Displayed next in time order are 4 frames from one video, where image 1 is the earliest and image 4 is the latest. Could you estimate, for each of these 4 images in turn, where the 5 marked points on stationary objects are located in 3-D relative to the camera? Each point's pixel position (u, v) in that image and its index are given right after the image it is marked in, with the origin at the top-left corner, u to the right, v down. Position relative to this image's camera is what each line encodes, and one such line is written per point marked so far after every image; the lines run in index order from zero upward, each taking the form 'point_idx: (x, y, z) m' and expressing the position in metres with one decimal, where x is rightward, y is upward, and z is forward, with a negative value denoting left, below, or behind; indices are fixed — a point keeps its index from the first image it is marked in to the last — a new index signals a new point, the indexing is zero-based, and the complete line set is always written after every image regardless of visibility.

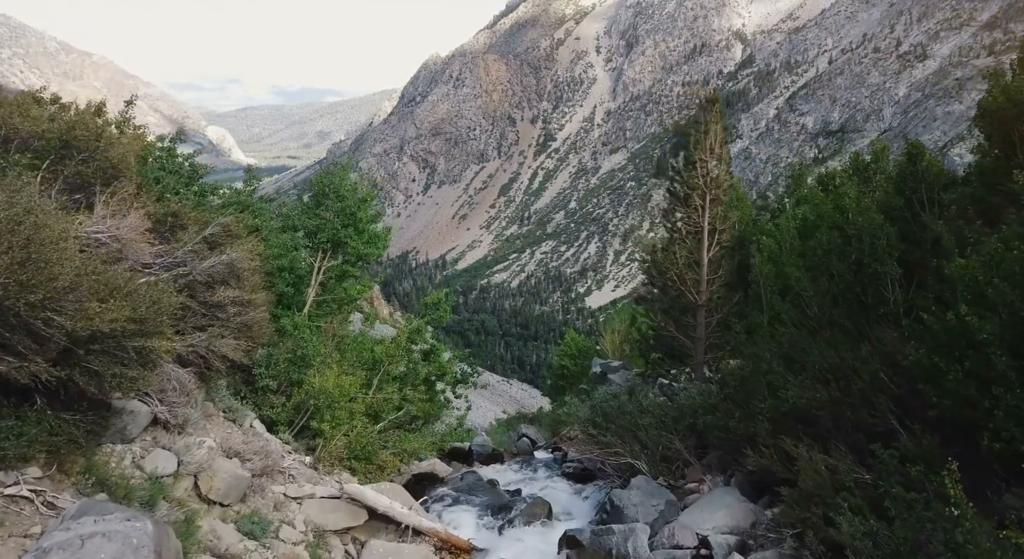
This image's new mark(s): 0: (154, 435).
0: (-6.5, -2.9, +14.8) m
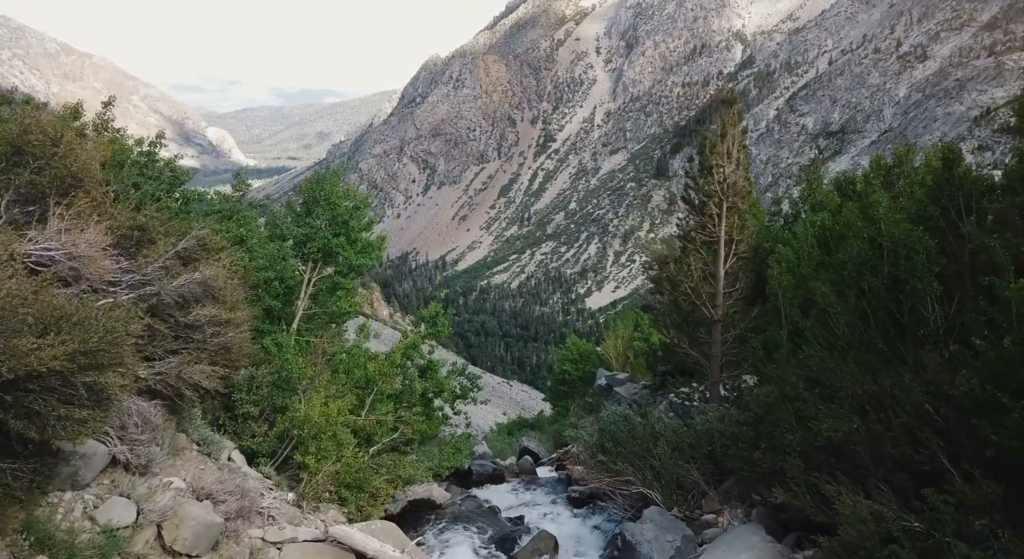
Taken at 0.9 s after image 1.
0: (-6.4, -3.2, +13.3) m
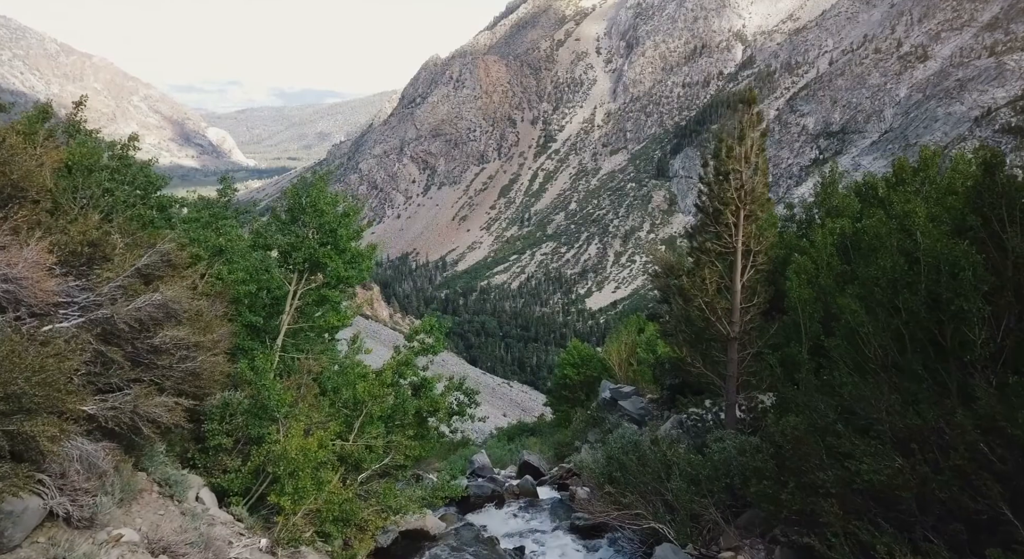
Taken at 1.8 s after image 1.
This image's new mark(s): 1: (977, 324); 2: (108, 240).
0: (-6.5, -3.5, +11.6) m
1: (+8.2, -0.8, +14.4) m
2: (-7.2, +0.8, +14.9) m
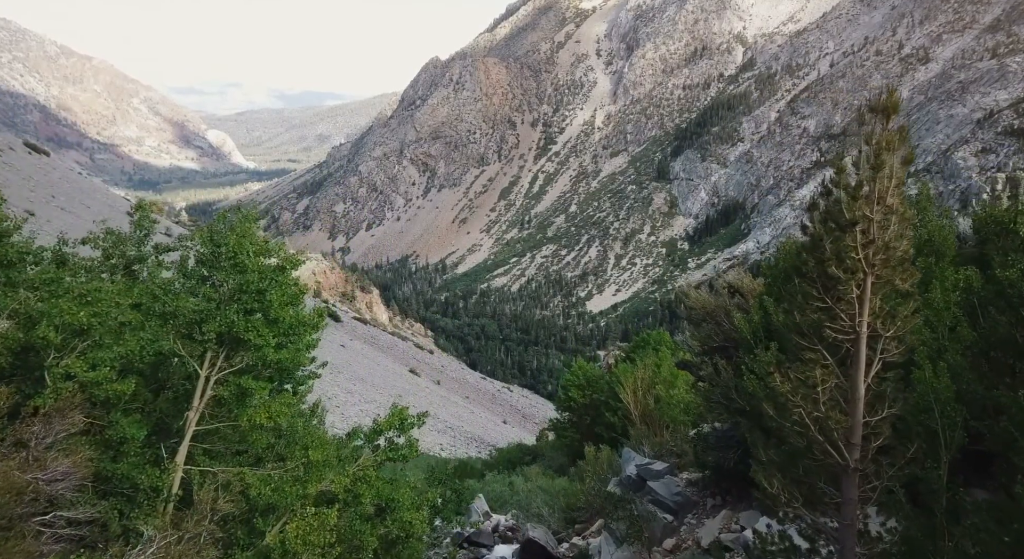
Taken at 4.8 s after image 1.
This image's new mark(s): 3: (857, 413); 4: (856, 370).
0: (-6.4, -5.1, +4.7) m
1: (+8.2, -2.4, +7.5) m
2: (-7.2, -0.8, +8.0) m
3: (+5.6, -2.1, +13.5) m
4: (+5.6, -1.4, +13.5) m
